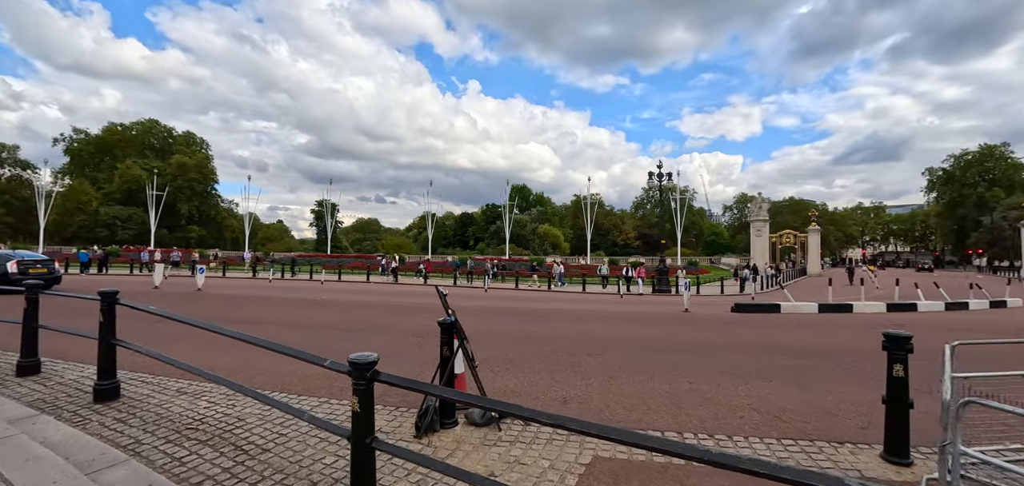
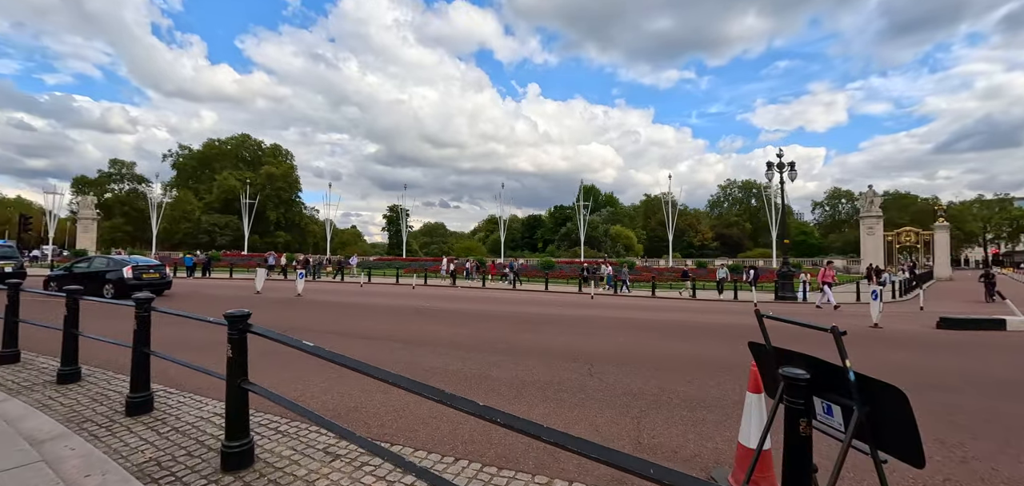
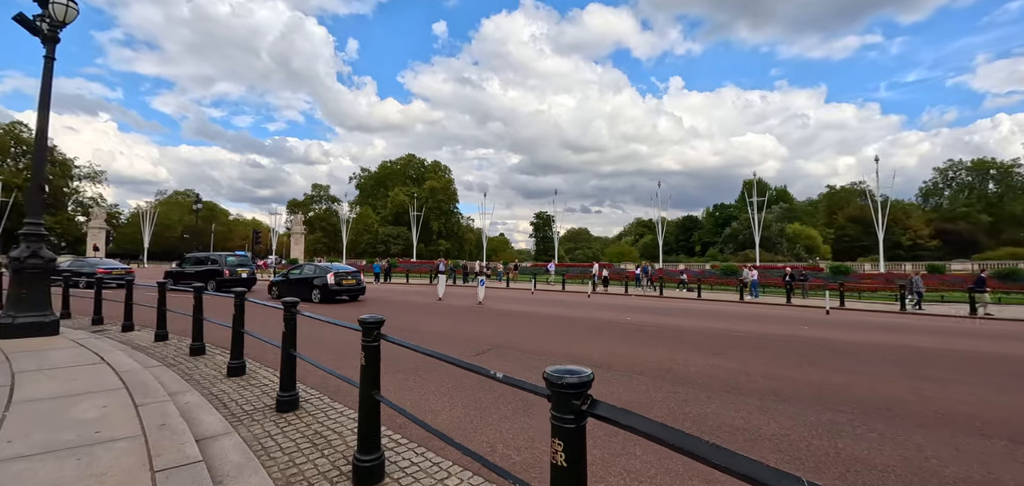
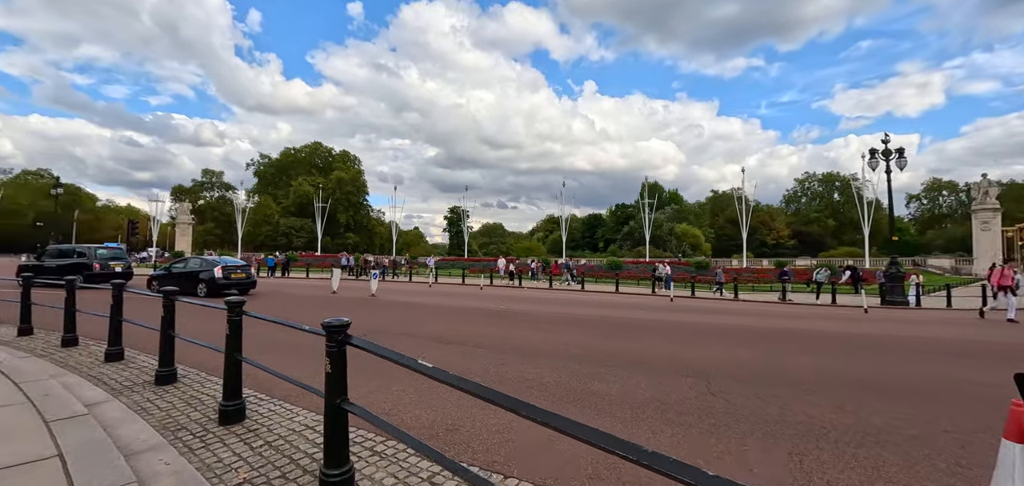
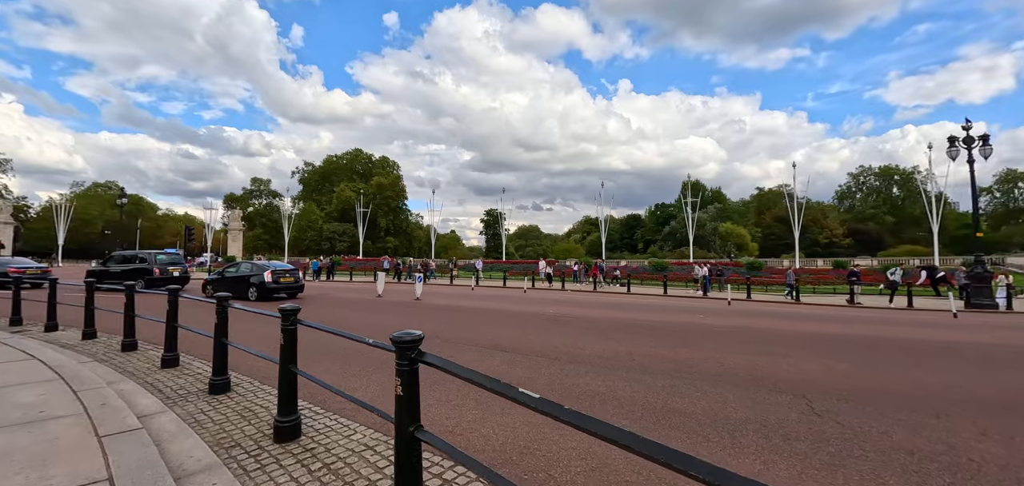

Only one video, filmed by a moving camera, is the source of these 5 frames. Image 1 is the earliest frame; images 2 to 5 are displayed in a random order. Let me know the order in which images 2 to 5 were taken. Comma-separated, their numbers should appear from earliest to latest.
2, 4, 5, 3
